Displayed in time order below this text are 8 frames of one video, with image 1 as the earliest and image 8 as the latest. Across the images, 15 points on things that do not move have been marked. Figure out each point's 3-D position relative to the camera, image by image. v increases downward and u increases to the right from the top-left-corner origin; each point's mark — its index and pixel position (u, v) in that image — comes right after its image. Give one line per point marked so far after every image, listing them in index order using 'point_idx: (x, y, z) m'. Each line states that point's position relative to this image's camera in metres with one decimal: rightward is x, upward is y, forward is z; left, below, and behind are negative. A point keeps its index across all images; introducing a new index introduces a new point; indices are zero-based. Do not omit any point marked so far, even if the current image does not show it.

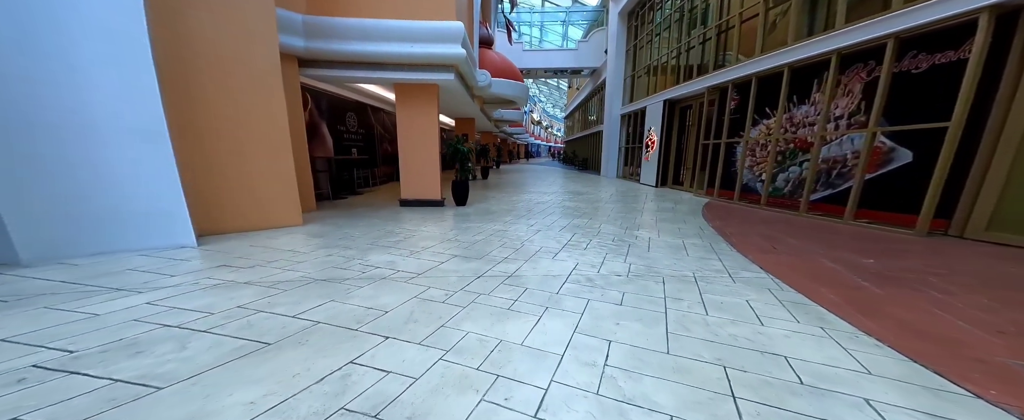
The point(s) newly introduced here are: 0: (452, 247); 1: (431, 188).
0: (-0.7, -0.4, +3.8) m
1: (-1.6, +0.4, +6.1) m
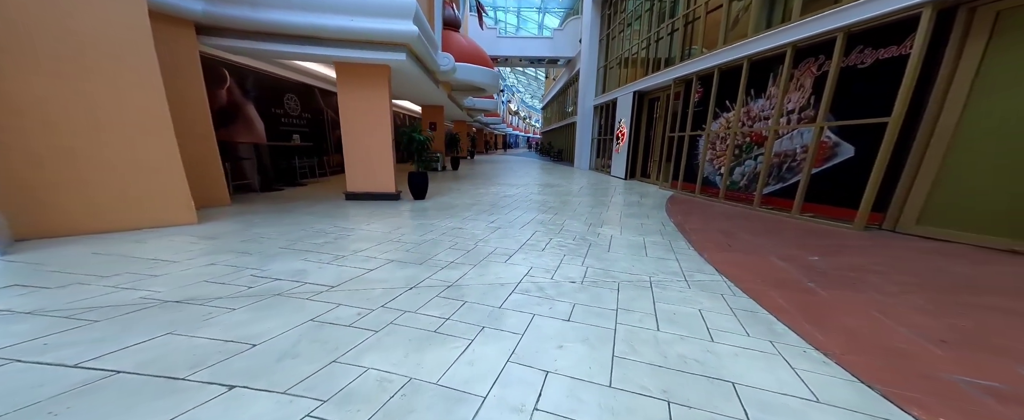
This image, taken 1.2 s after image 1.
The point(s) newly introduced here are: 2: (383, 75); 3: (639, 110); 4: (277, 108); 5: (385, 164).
0: (-1.3, -0.4, +3.4) m
1: (-2.4, +0.5, +5.6) m
2: (-2.1, +2.1, +5.2) m
3: (+3.6, +2.9, +9.0) m
4: (-4.9, +2.1, +6.7) m
5: (-2.2, +0.8, +5.5) m
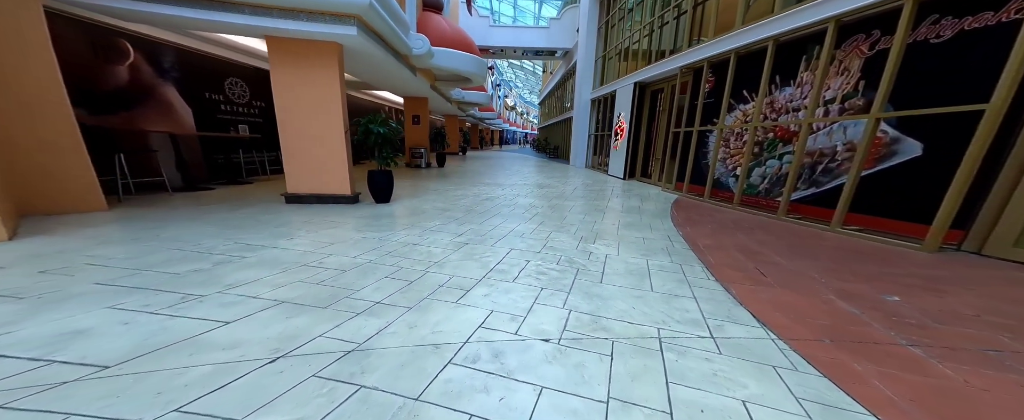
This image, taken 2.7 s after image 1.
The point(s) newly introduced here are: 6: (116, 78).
0: (-1.7, -0.5, +2.4) m
1: (-2.7, +0.4, +4.6) m
2: (-2.4, +2.0, +4.2) m
3: (+3.2, +2.8, +8.1) m
4: (-5.2, +2.1, +5.6) m
5: (-2.5, +0.7, +4.5) m
6: (-5.2, +1.7, +4.2) m
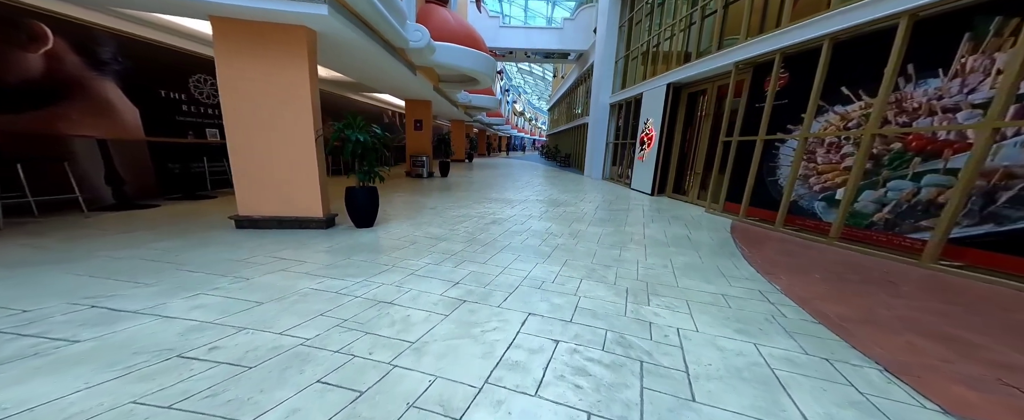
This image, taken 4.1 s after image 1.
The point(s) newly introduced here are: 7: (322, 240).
0: (-1.6, -0.8, +1.3) m
1: (-2.6, +0.1, +3.6) m
2: (-2.2, +1.7, +3.2) m
3: (+3.5, +2.3, +7.0) m
4: (-5.0, +1.7, +4.7) m
5: (-2.3, +0.4, +3.5) m
6: (-5.0, +1.4, +3.3) m
7: (-2.0, -0.3, +3.4) m
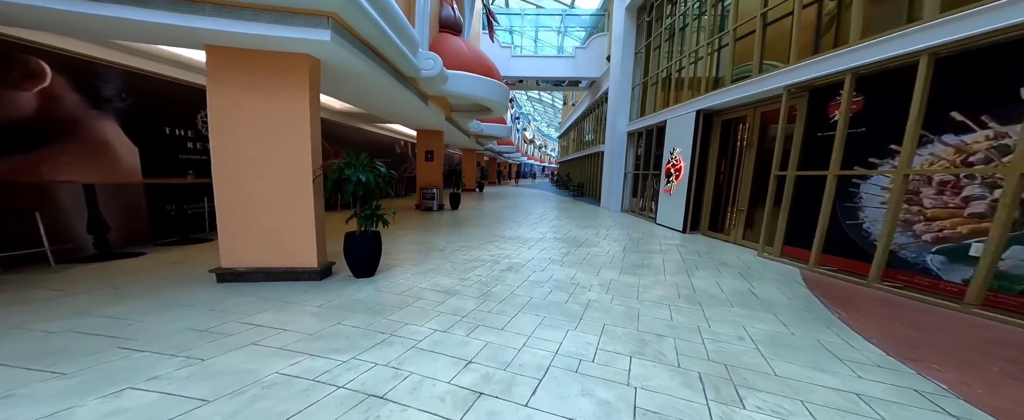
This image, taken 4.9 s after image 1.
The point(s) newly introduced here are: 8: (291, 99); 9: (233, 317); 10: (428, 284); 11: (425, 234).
0: (-1.4, -1.1, +0.7) m
1: (-2.3, -0.4, +3.1) m
2: (-2.0, +1.3, +2.9) m
3: (+3.9, +1.5, +6.4) m
4: (-4.7, +1.2, +4.5) m
5: (-2.1, -0.1, +3.1) m
6: (-4.8, +1.0, +3.0) m
7: (-1.8, -0.8, +2.8) m
8: (-2.1, +1.0, +2.9) m
9: (-2.0, -0.8, +2.3) m
10: (-0.9, -0.8, +3.6) m
11: (-1.7, -0.5, +6.3) m
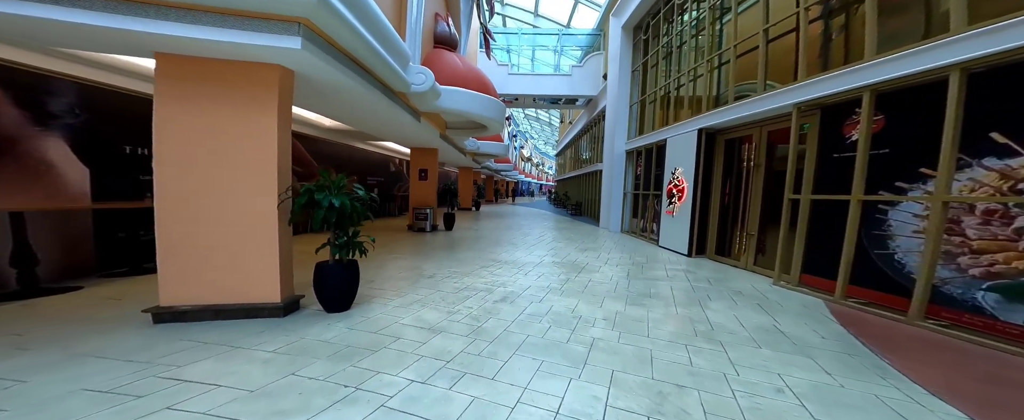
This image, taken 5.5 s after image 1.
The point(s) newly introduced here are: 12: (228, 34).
0: (-1.5, -1.1, +0.3) m
1: (-2.4, -0.6, +2.7) m
2: (-2.0, +1.1, +2.6) m
3: (+3.8, +1.0, +6.2) m
4: (-4.8, +0.9, +4.2) m
5: (-2.2, -0.3, +2.7) m
6: (-4.8, +0.8, +2.7) m
7: (-1.9, -1.0, +2.4) m
8: (-2.2, +0.8, +2.6) m
9: (-2.1, -1.0, +1.9) m
10: (-1.0, -1.1, +3.1) m
11: (-1.8, -0.9, +5.9) m
12: (-2.0, +1.3, +2.3) m
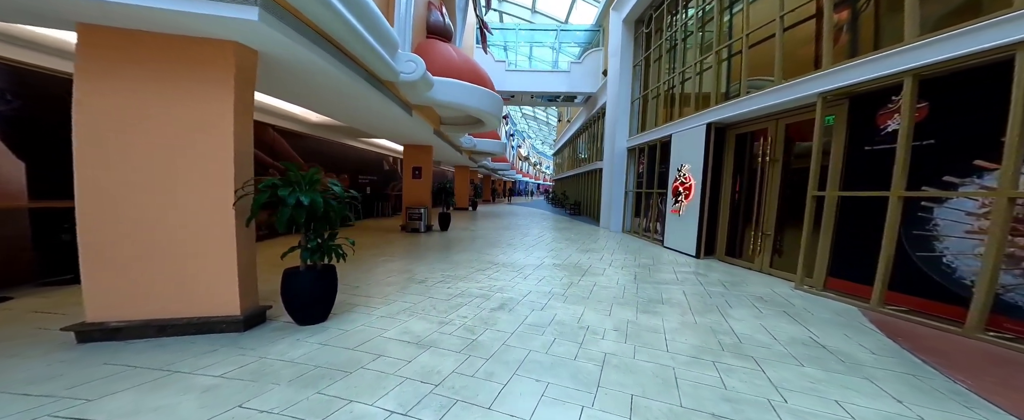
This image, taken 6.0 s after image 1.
0: (-1.4, -1.1, -0.1) m
1: (-2.4, -0.6, +2.3) m
2: (-2.0, +1.1, +2.2) m
3: (+3.8, +1.1, +5.8) m
4: (-4.8, +0.9, +3.8) m
5: (-2.2, -0.3, +2.3) m
6: (-4.8, +0.8, +2.3) m
7: (-1.9, -1.0, +2.0) m
8: (-2.2, +0.8, +2.2) m
9: (-2.1, -0.9, +1.5) m
10: (-1.0, -1.1, +2.8) m
11: (-1.9, -0.9, +5.5) m
12: (-2.0, +1.3, +1.9) m
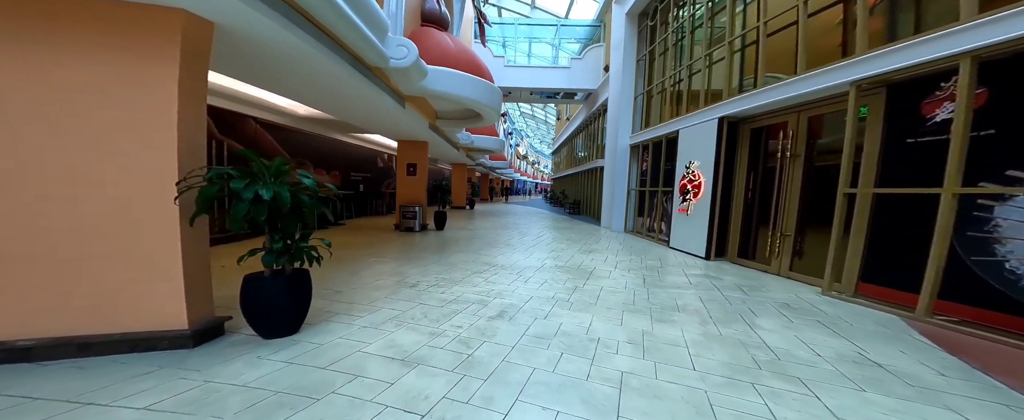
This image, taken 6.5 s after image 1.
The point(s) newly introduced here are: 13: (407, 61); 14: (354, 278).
0: (-1.4, -1.1, -0.5) m
1: (-2.4, -0.5, +1.9) m
2: (-2.0, +1.1, +1.8) m
3: (+3.8, +1.1, +5.5) m
4: (-4.8, +0.9, +3.3) m
5: (-2.1, -0.3, +1.9) m
6: (-4.8, +0.8, +1.9) m
7: (-1.8, -0.9, +1.7) m
8: (-2.1, +0.8, +1.8) m
9: (-2.1, -0.9, +1.1) m
10: (-1.0, -1.0, +2.4) m
11: (-1.9, -0.8, +5.2) m
12: (-2.0, +1.4, +1.5) m
13: (-1.4, +2.0, +4.4) m
14: (-2.1, -0.9, +4.2) m
